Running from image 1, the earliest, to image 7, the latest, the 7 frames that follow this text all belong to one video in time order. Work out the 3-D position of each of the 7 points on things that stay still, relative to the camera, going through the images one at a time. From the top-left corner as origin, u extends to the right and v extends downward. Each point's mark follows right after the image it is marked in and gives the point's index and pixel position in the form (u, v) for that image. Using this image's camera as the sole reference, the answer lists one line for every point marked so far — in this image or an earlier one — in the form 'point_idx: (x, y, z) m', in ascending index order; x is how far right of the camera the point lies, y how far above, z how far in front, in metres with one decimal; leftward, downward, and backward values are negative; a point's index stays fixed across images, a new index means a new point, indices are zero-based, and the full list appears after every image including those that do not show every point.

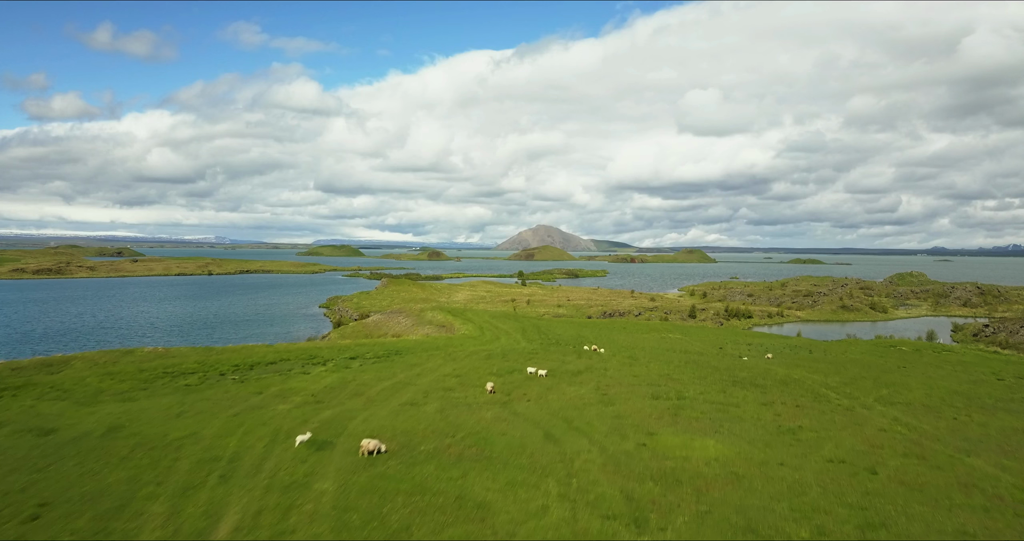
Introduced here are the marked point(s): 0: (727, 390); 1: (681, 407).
0: (+6.8, -3.8, +14.8) m
1: (+4.5, -3.7, +12.5) m
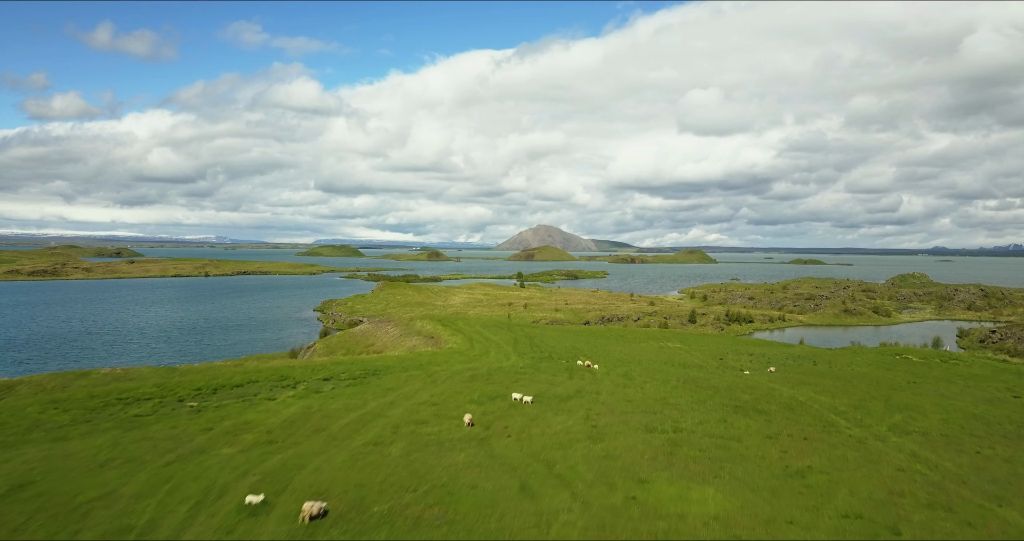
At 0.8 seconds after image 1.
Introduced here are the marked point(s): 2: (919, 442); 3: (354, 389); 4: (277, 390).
0: (+6.3, -4.3, +13.6) m
1: (+4.0, -4.2, +11.3) m
2: (+11.4, -4.8, +13.1) m
3: (-4.9, -3.7, +14.6) m
4: (-7.2, -3.7, +14.5) m
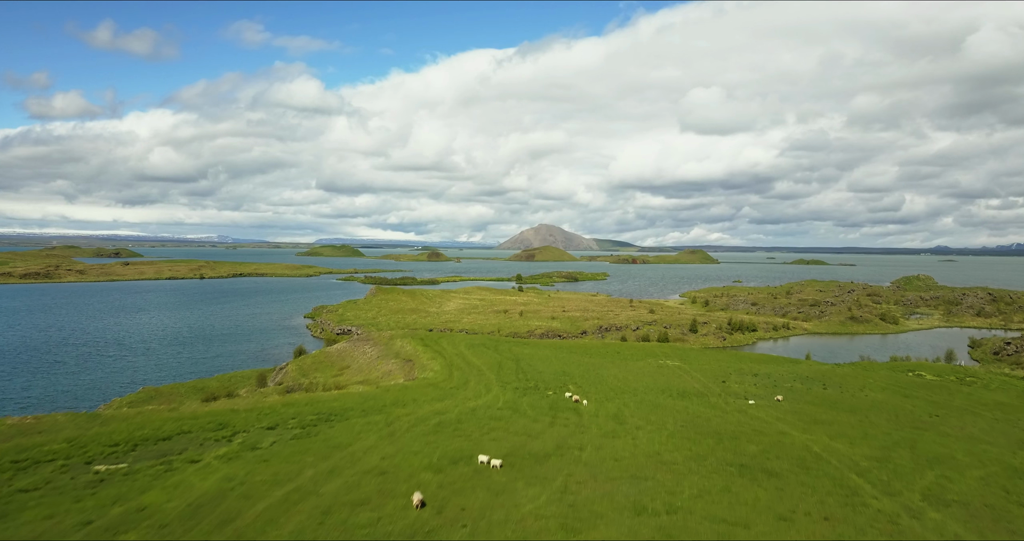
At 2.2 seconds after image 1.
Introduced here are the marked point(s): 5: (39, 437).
0: (+5.4, -5.3, +11.5) m
1: (+3.2, -5.2, +9.2) m
2: (+10.5, -5.8, +11.0) m
3: (-5.8, -4.7, +12.5) m
4: (-8.1, -4.7, +12.4) m
5: (-12.5, -4.5, +12.5) m
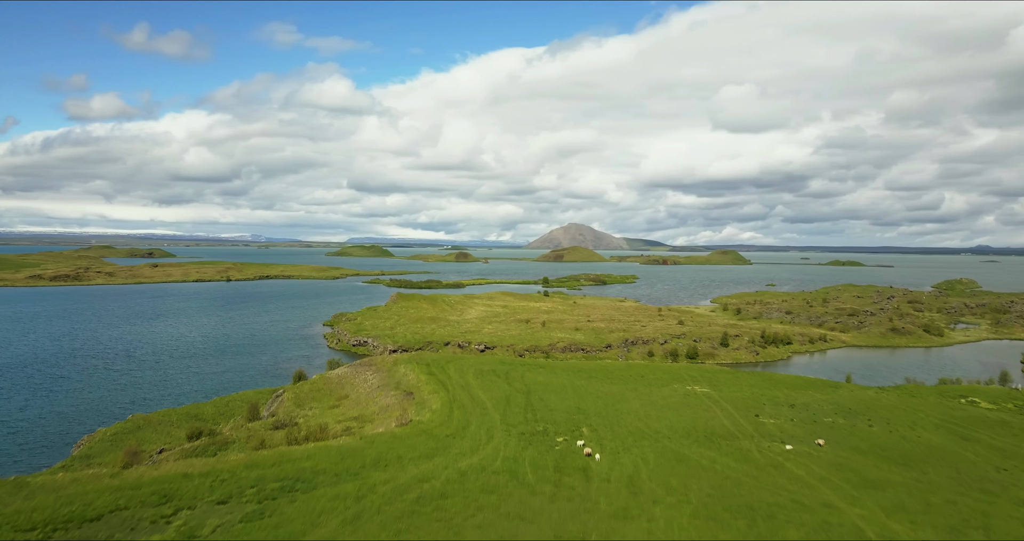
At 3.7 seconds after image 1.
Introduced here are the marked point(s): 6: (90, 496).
0: (+5.1, -6.6, +9.0) m
1: (+2.7, -6.5, +6.8) m
2: (+10.1, -7.2, +8.2) m
3: (-6.1, -5.9, +10.6) m
4: (-8.4, -5.9, +10.6) m
5: (-12.8, -5.7, +10.9) m
6: (-10.5, -5.7, +11.8) m
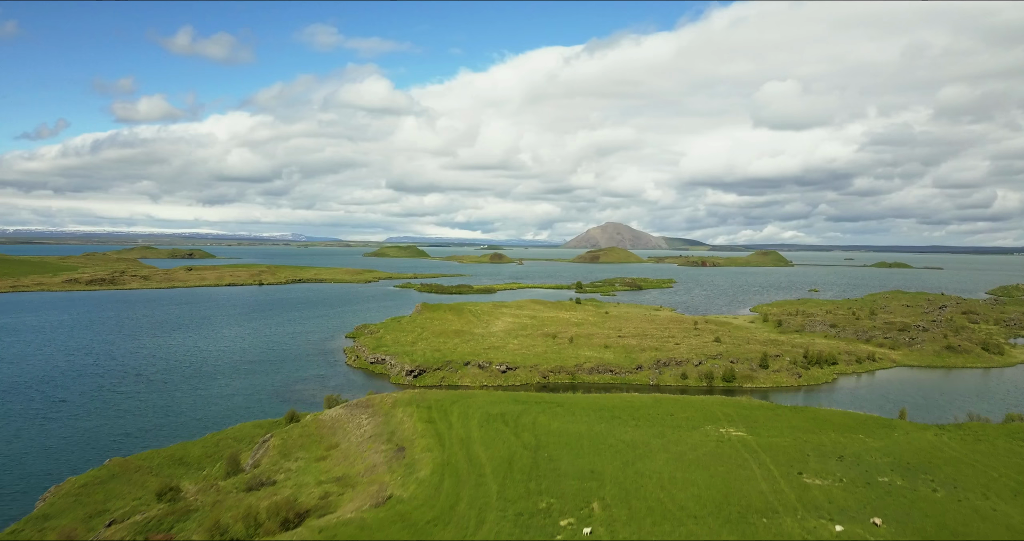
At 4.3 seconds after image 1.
0: (+4.2, -8.6, +6.0) m
1: (+1.7, -8.4, +4.0) m
2: (+9.2, -9.1, +4.9) m
3: (-6.8, -7.8, +8.3) m
4: (-9.1, -7.7, +8.5) m
5: (-13.4, -7.5, +9.1) m
6: (-11.1, -7.5, +9.9) m
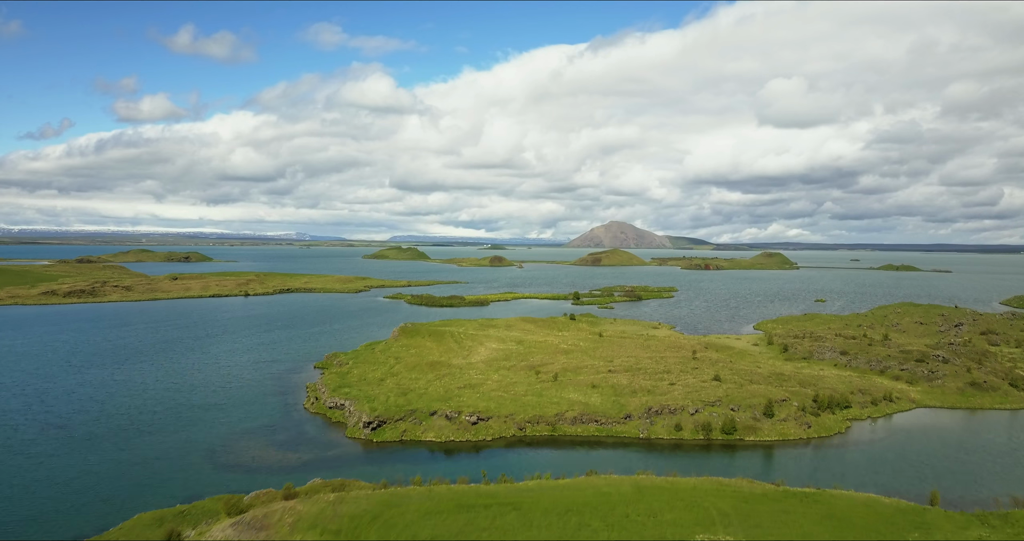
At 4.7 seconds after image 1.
0: (+1.1, -12.4, +0.3) m
1: (-1.5, -12.3, -1.6) m
2: (+6.1, -13.0, -0.9) m
3: (-9.9, -11.6, +2.8) m
4: (-12.2, -11.5, +3.0) m
5: (-16.5, -11.3, +3.6) m
6: (-14.2, -11.3, +4.3) m
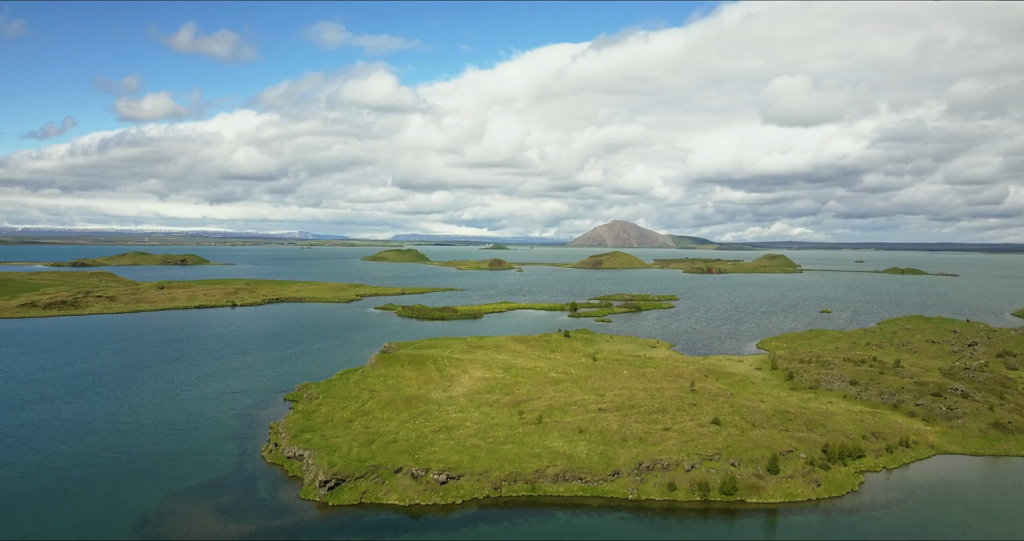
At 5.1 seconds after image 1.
0: (-1.5, -16.2, -4.3) m
1: (-4.1, -16.0, -6.3) m
2: (+3.4, -16.8, -5.6) m
3: (-12.5, -15.2, -1.8) m
4: (-14.8, -15.2, -1.6) m
5: (-19.1, -14.9, -0.9) m
6: (-16.8, -14.9, -0.2) m
